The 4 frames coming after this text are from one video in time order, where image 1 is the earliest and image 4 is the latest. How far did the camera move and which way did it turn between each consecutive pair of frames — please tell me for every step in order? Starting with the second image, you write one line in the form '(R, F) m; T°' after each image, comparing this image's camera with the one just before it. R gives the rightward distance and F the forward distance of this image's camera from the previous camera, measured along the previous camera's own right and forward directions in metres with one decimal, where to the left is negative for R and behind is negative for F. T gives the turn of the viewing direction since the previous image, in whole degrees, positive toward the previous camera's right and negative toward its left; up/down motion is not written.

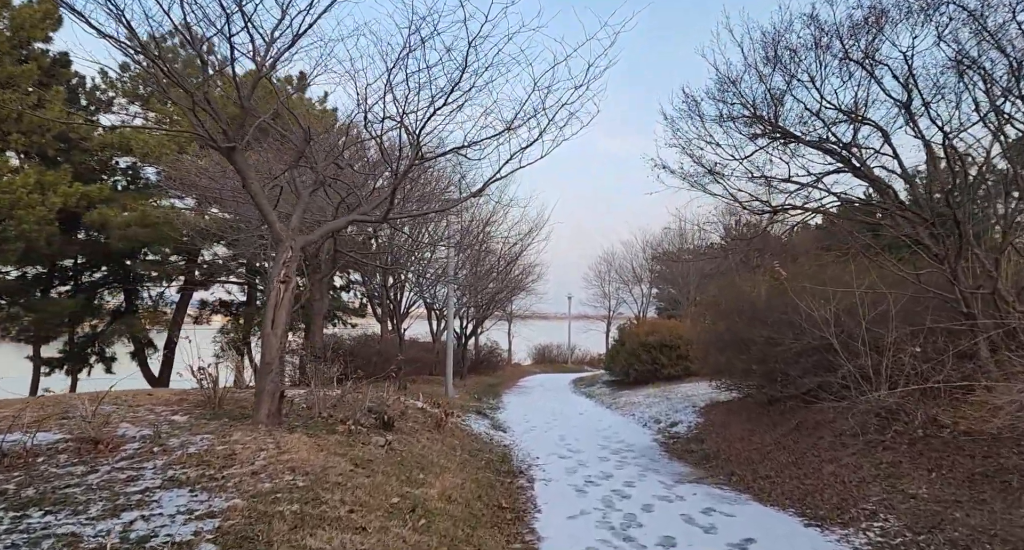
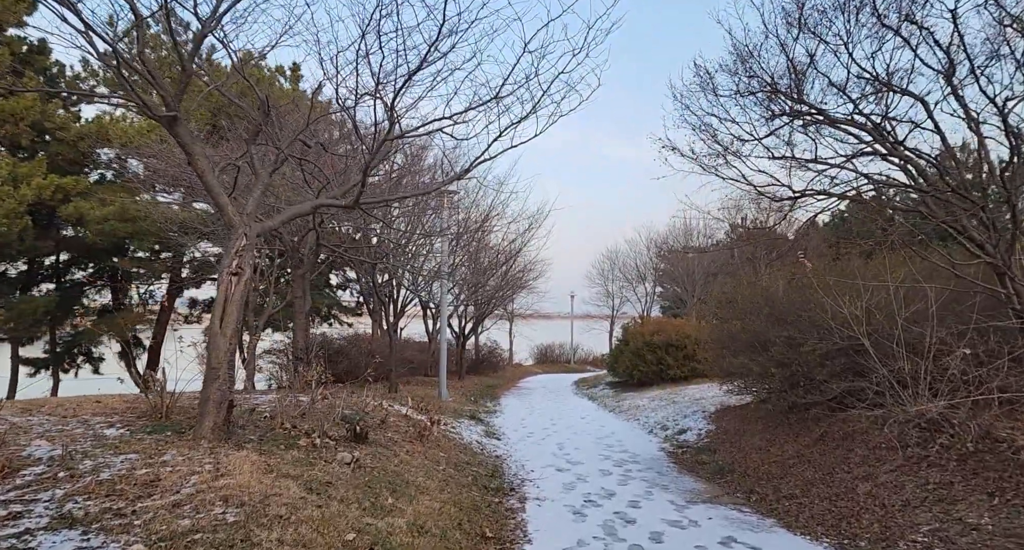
(+0.1, +0.9) m; 0°
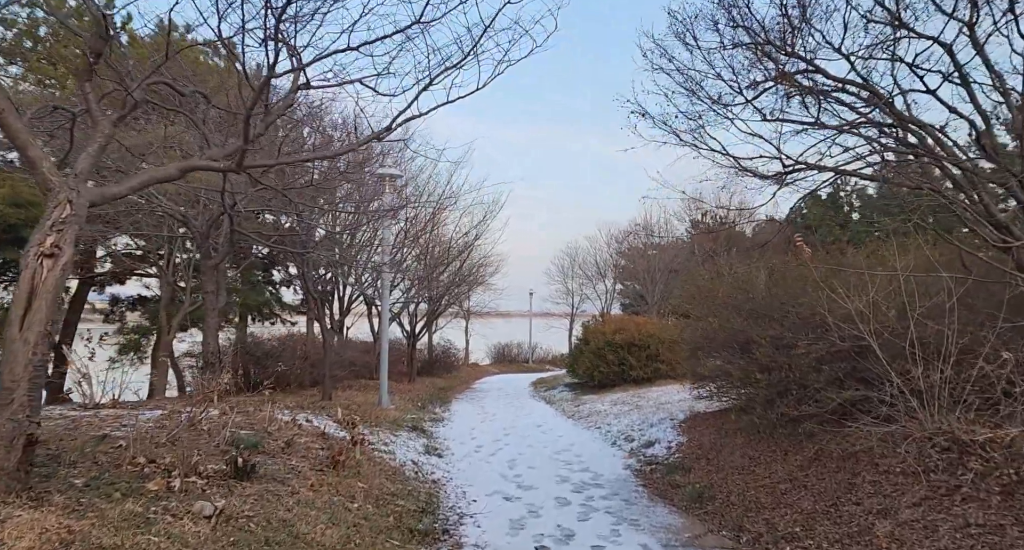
(+0.2, +1.4) m; +3°
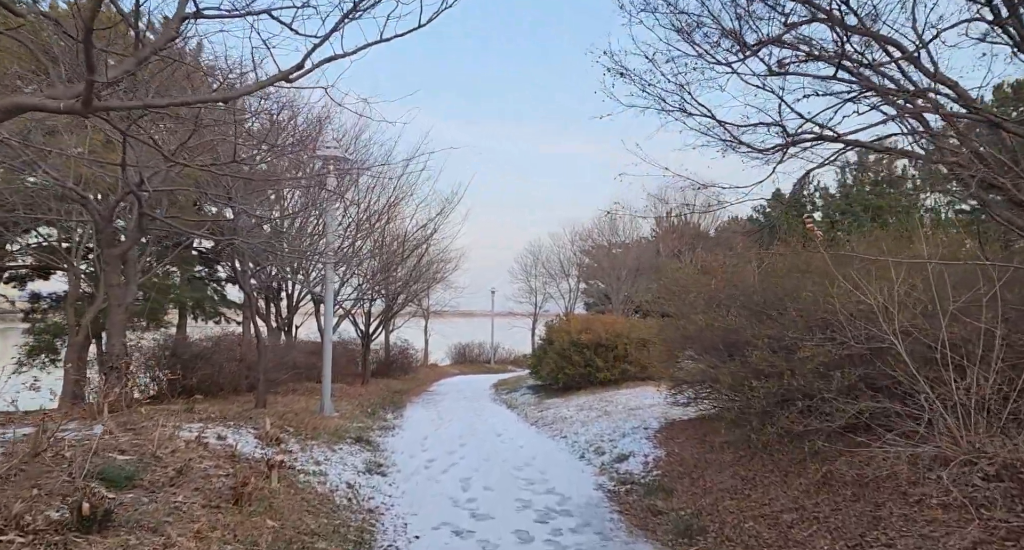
(+0.1, +1.2) m; +3°
